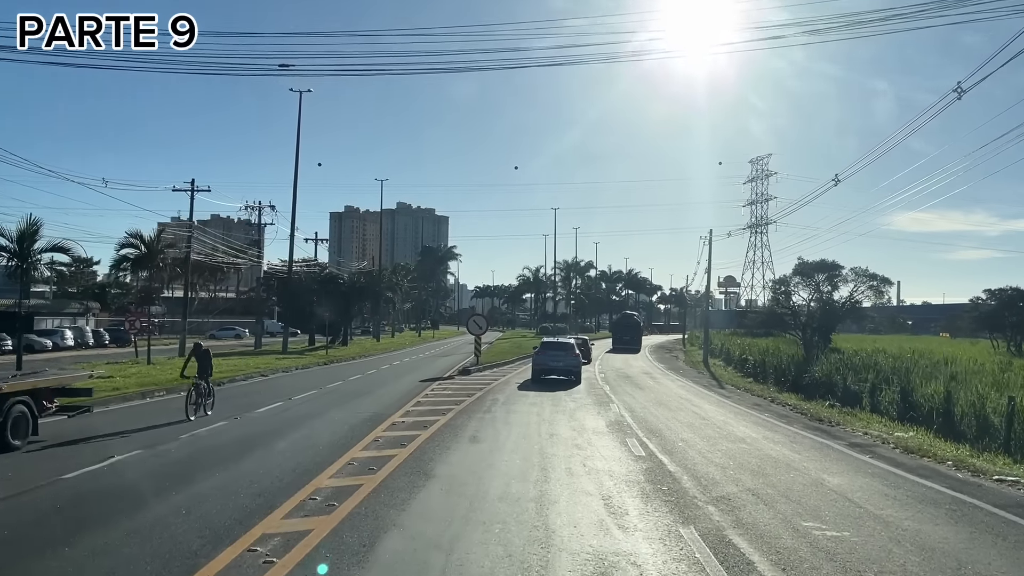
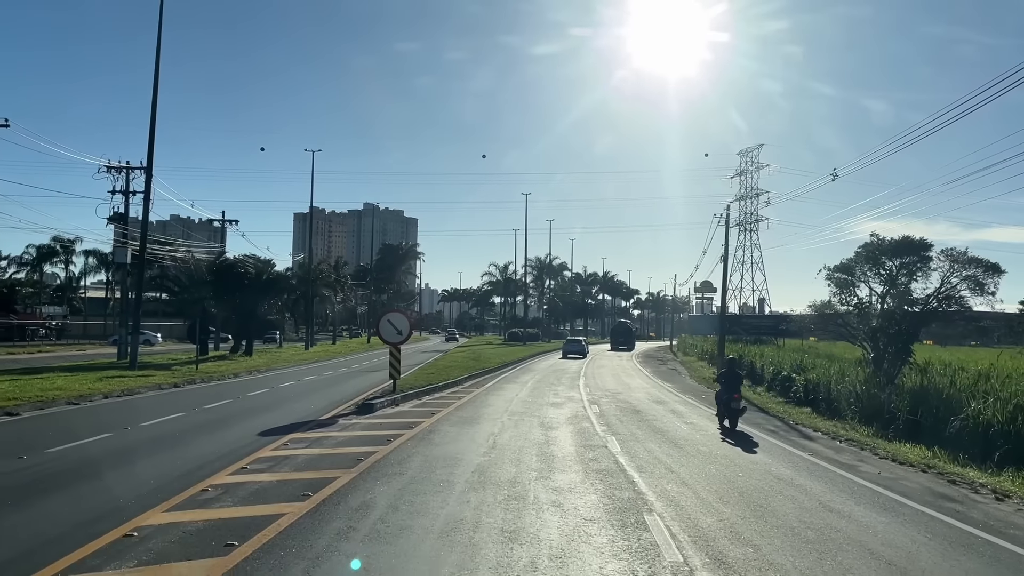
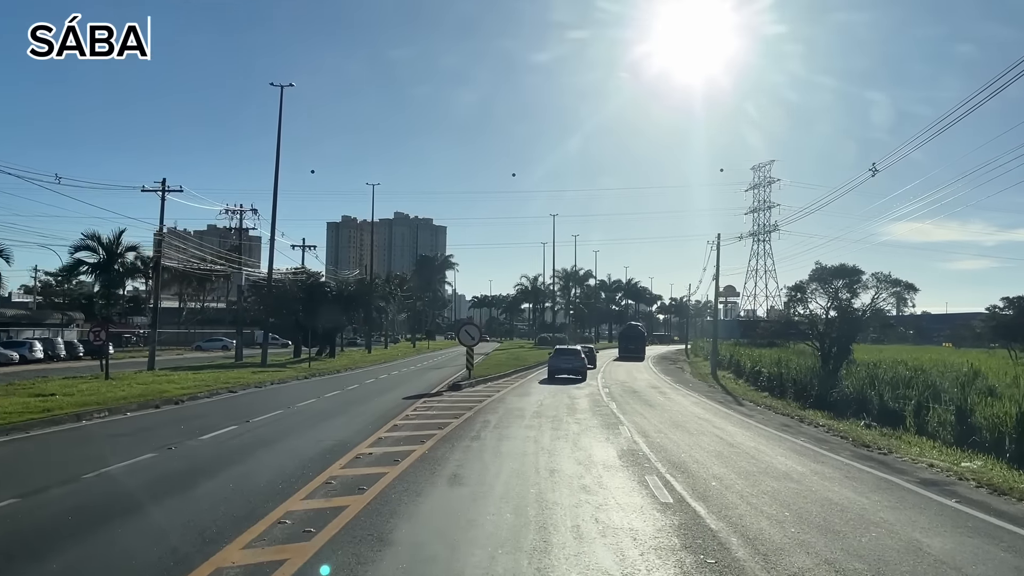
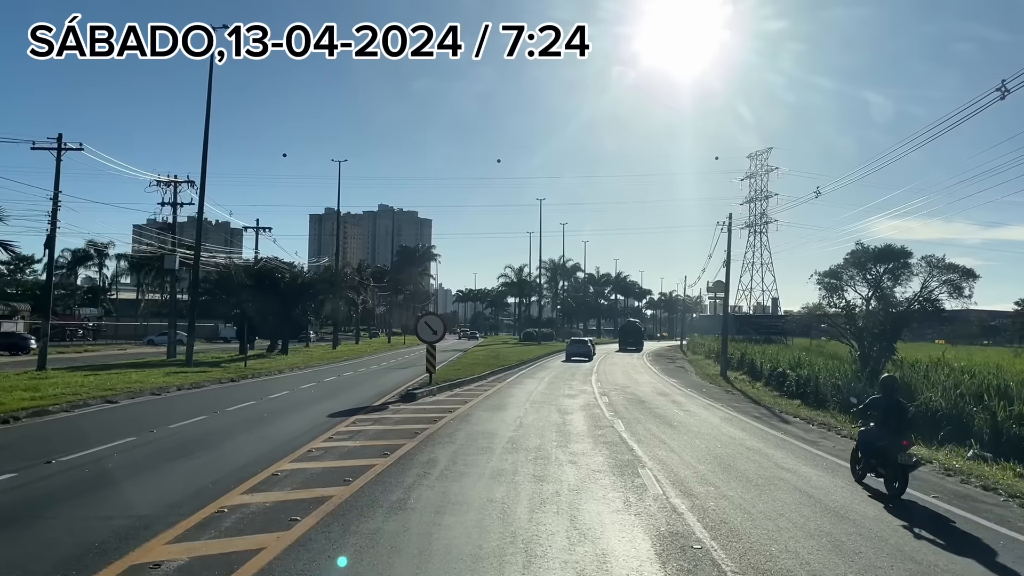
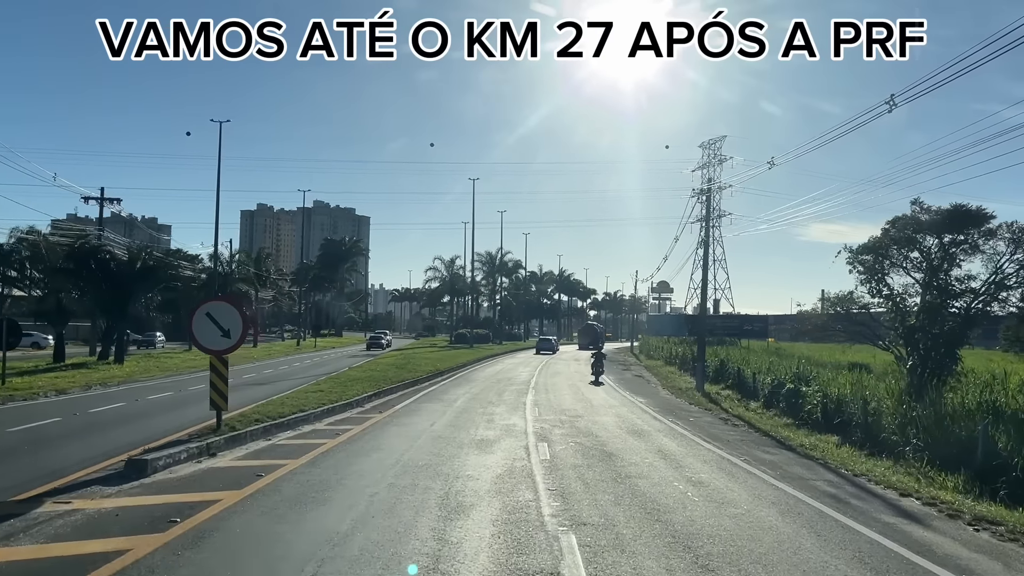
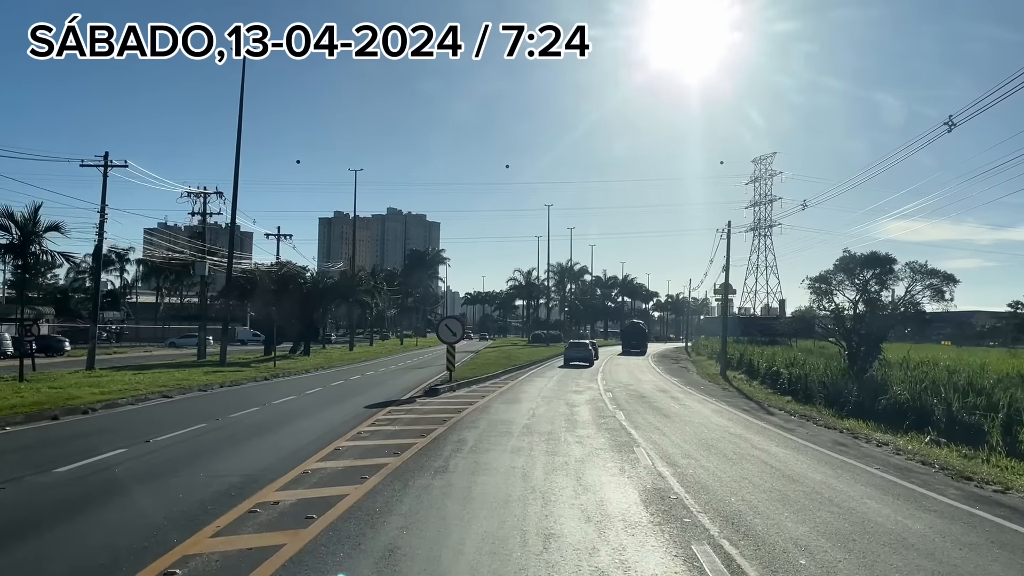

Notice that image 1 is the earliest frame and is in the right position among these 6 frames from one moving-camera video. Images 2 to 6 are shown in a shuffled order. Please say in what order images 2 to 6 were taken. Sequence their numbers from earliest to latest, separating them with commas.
3, 6, 4, 2, 5
